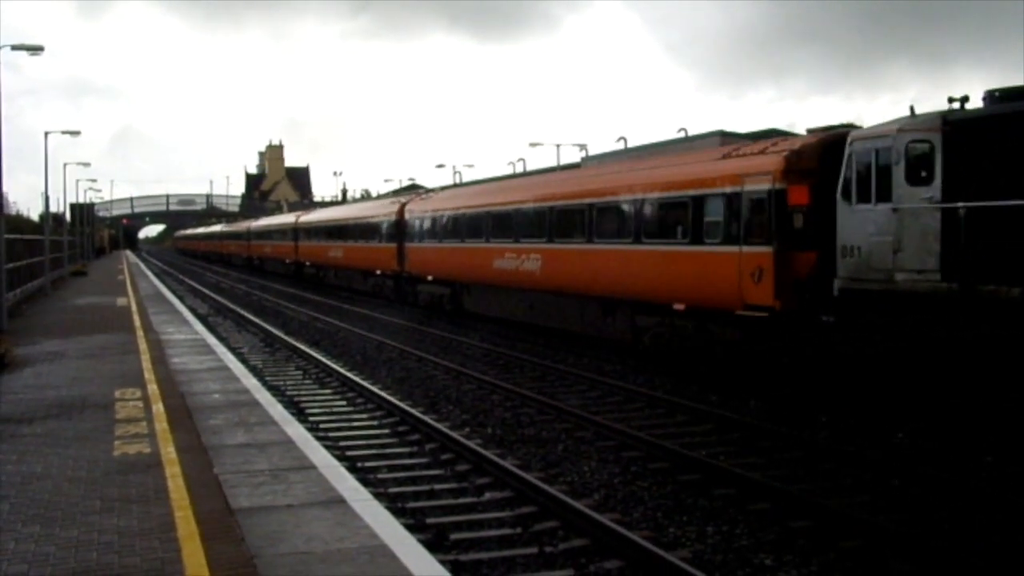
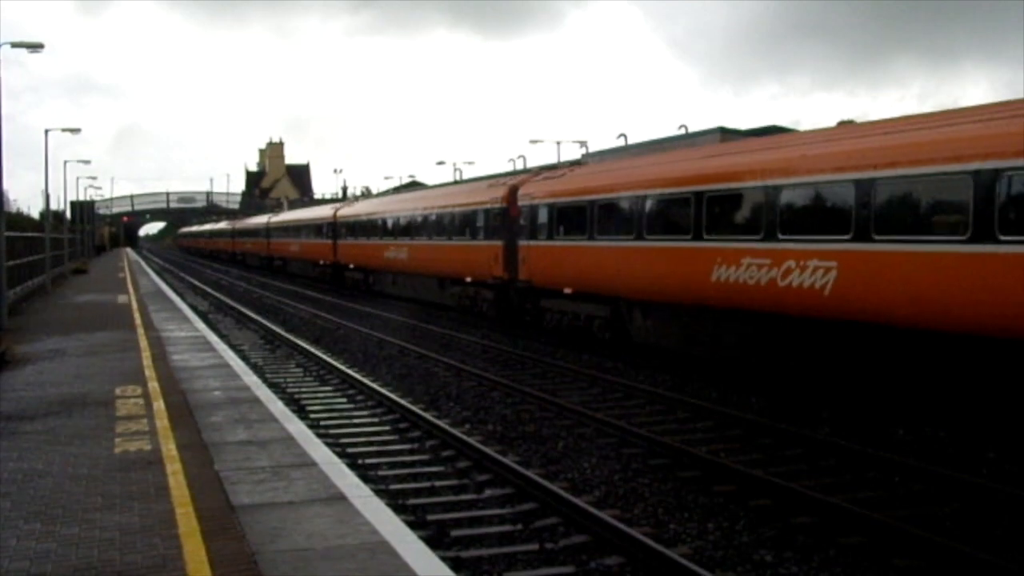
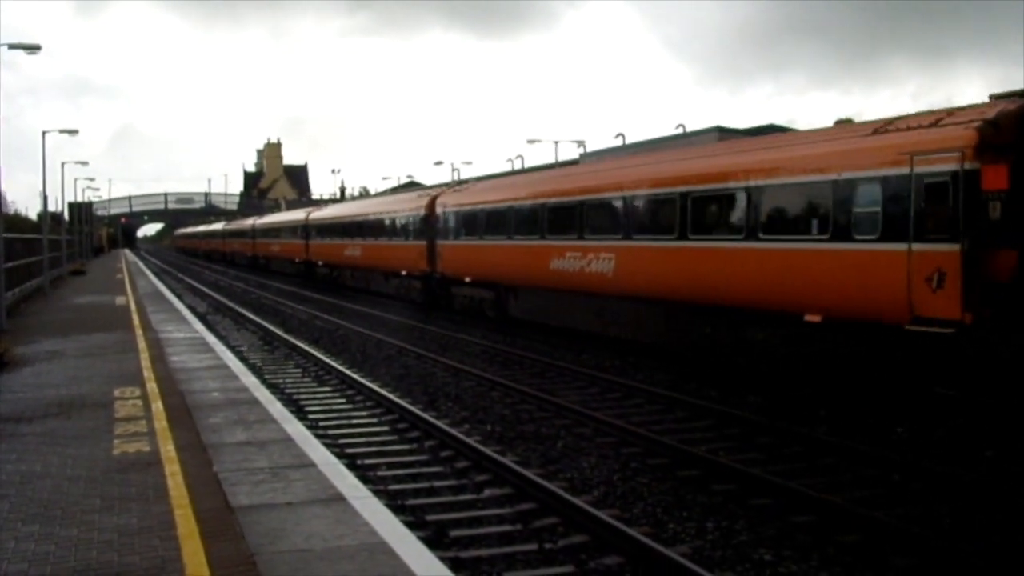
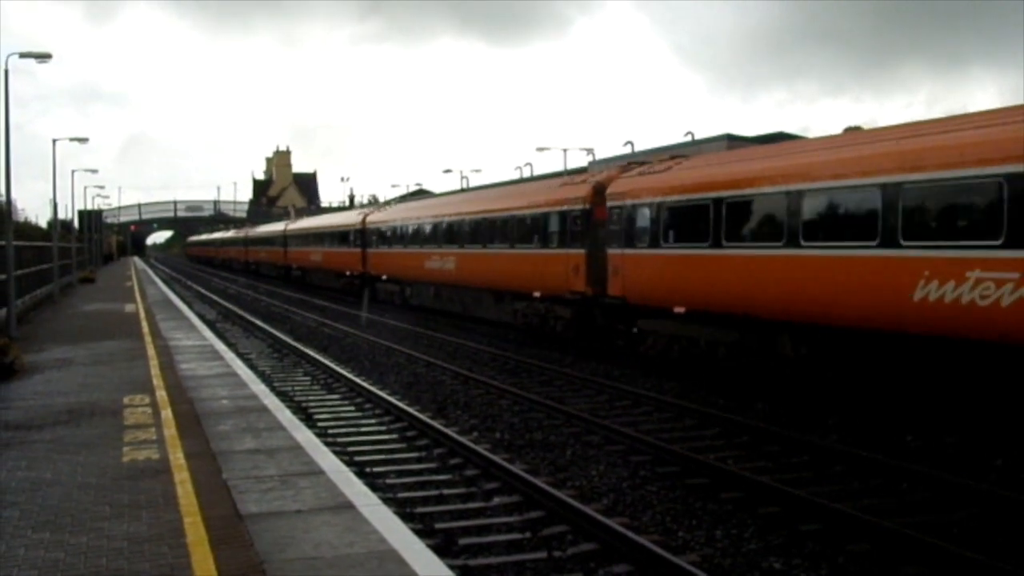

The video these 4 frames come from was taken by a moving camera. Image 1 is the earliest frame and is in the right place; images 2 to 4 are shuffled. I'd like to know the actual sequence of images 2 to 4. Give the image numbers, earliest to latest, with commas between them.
3, 2, 4
